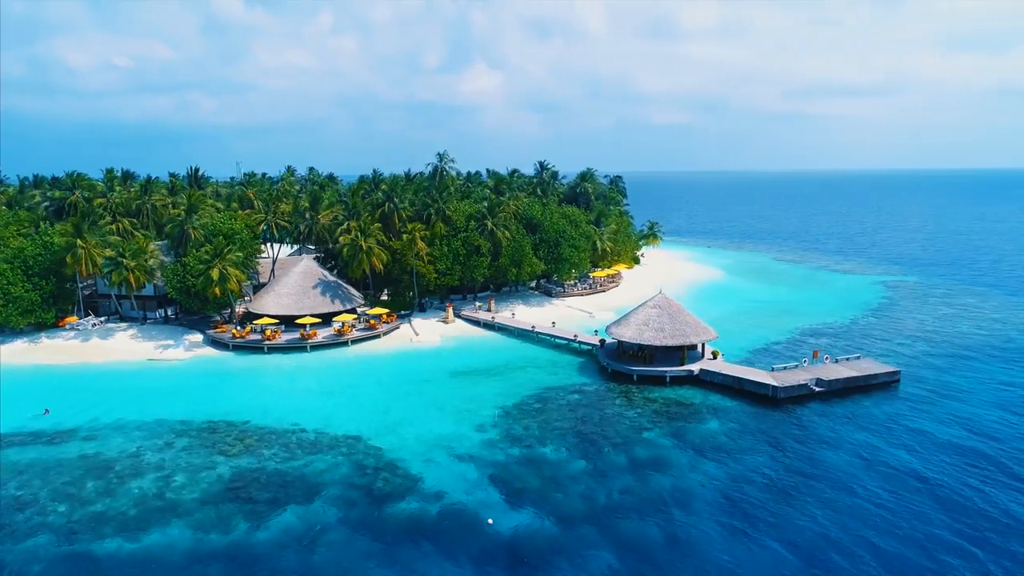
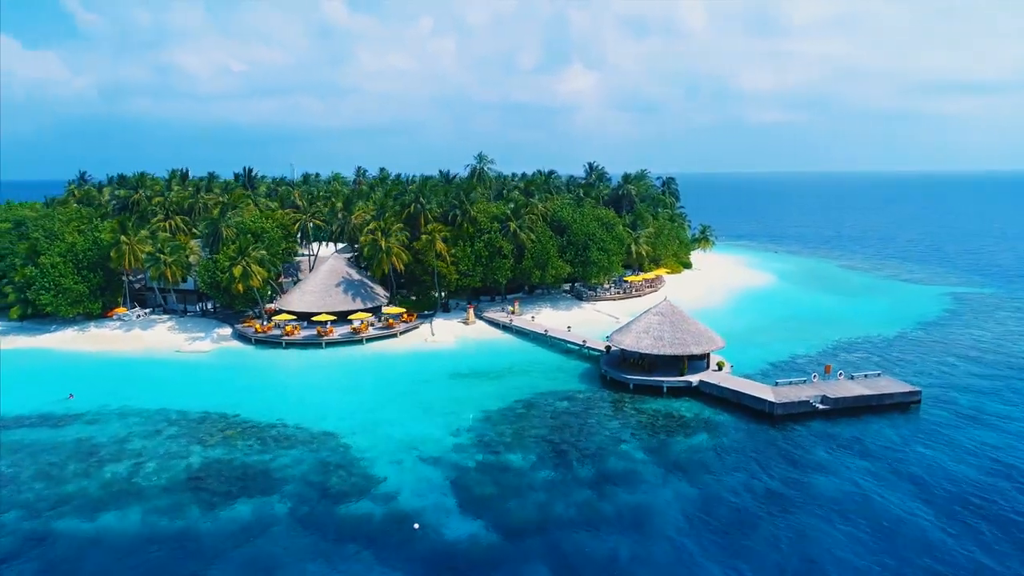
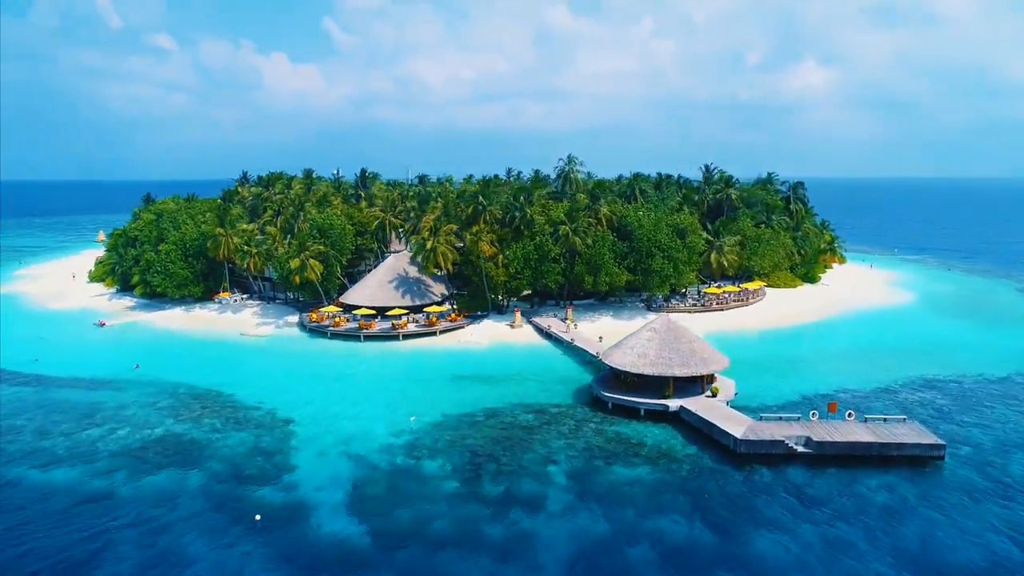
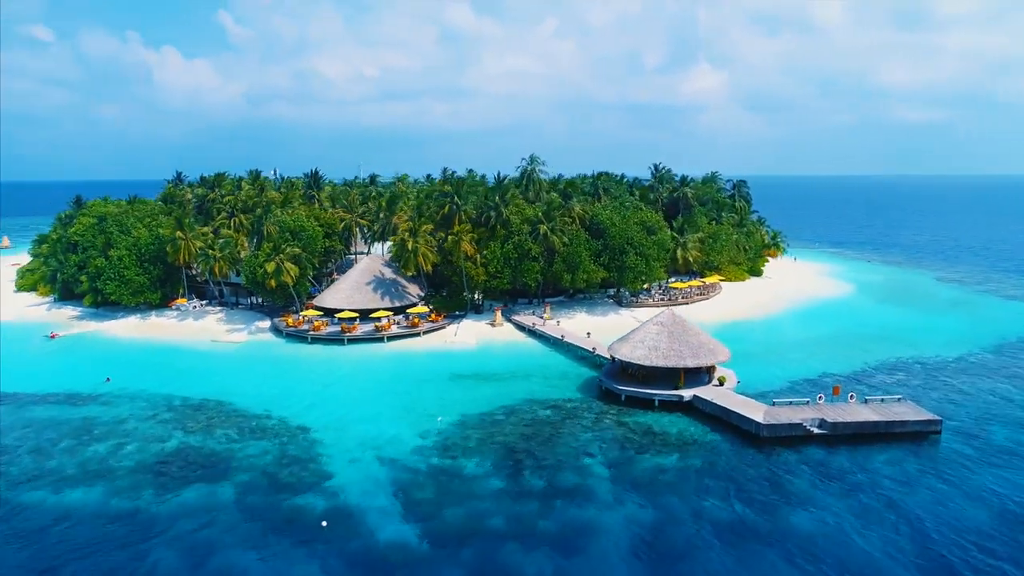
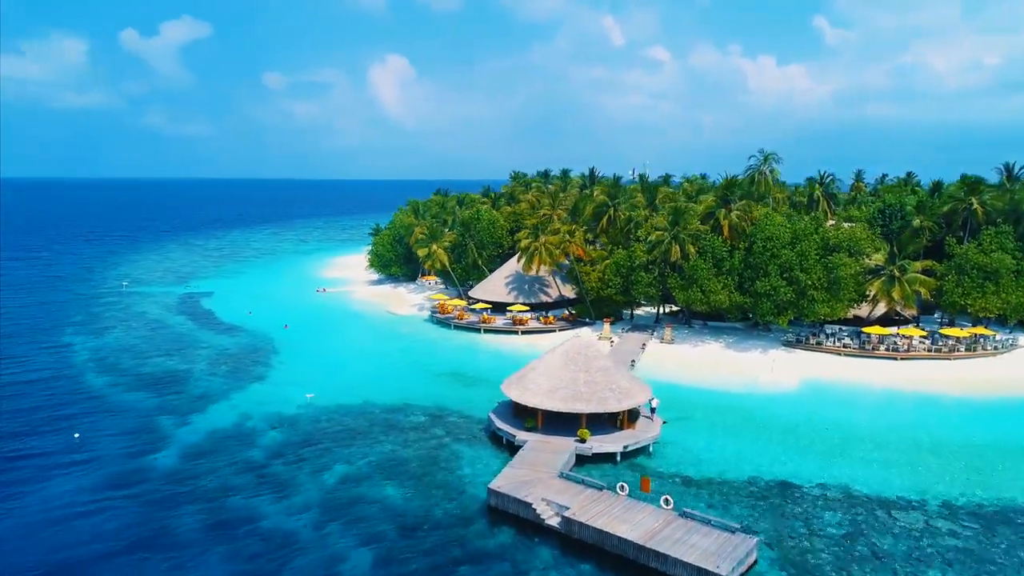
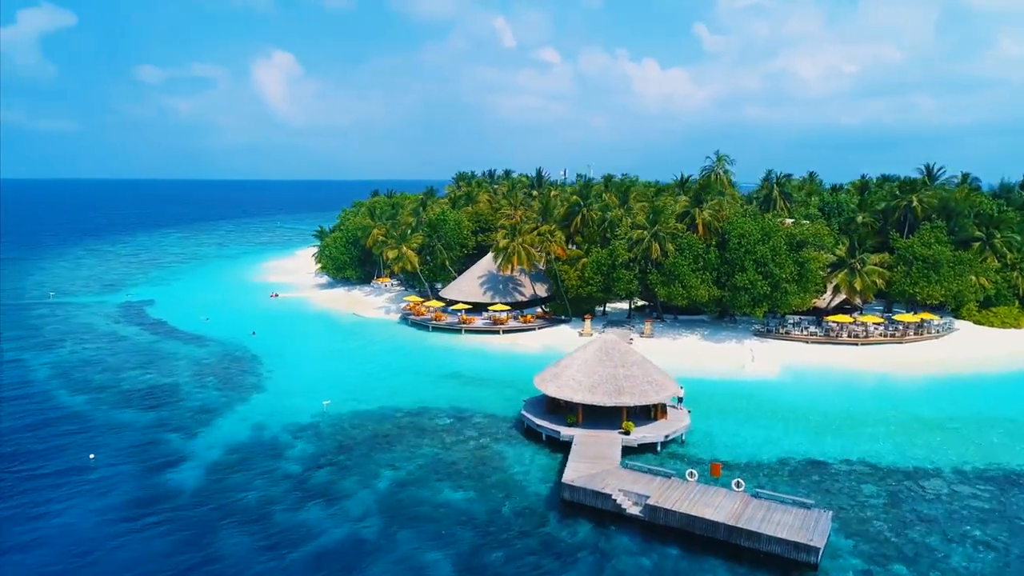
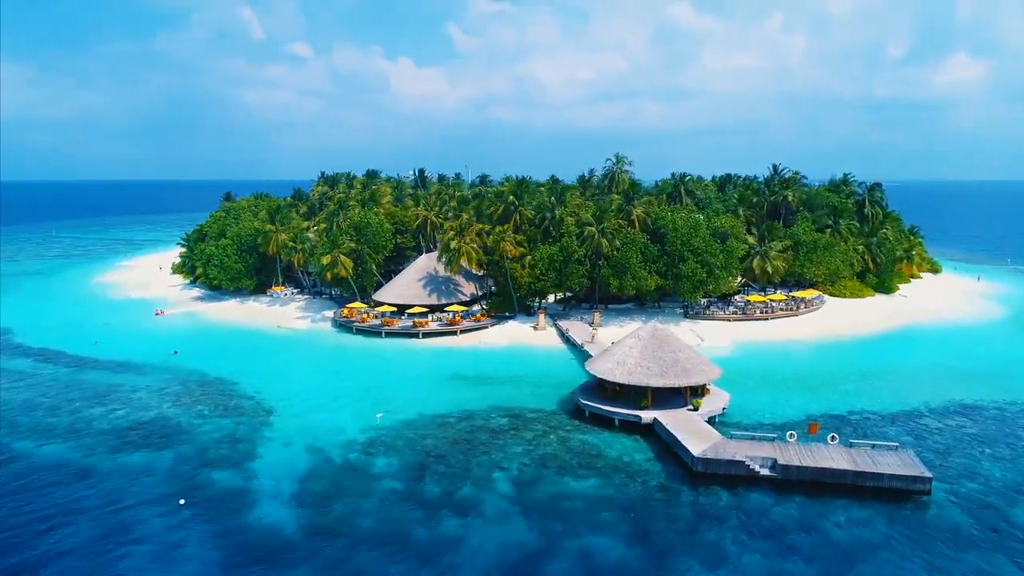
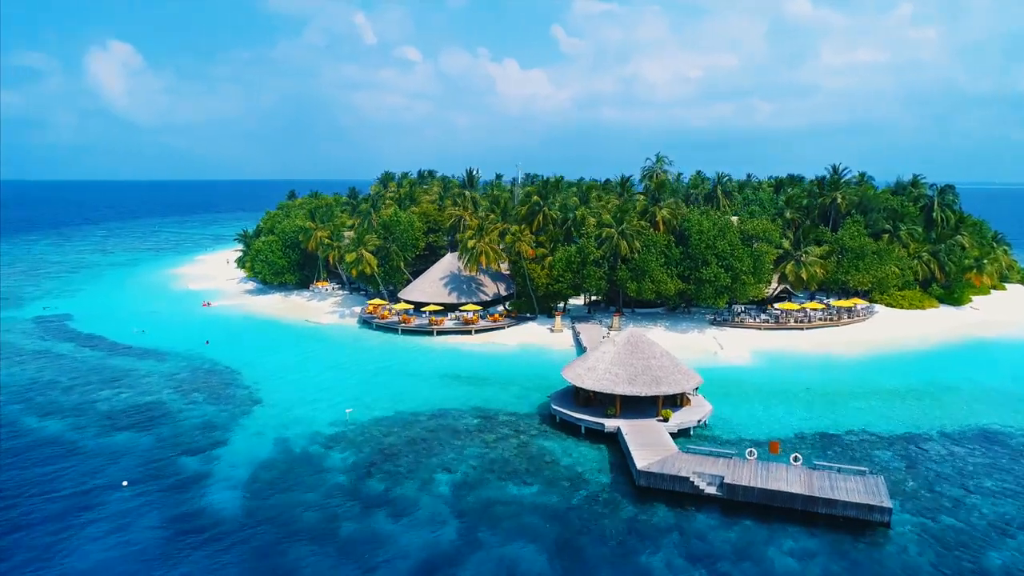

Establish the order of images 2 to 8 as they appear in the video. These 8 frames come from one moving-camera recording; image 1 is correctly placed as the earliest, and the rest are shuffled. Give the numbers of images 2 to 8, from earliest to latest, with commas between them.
2, 4, 3, 7, 8, 6, 5
